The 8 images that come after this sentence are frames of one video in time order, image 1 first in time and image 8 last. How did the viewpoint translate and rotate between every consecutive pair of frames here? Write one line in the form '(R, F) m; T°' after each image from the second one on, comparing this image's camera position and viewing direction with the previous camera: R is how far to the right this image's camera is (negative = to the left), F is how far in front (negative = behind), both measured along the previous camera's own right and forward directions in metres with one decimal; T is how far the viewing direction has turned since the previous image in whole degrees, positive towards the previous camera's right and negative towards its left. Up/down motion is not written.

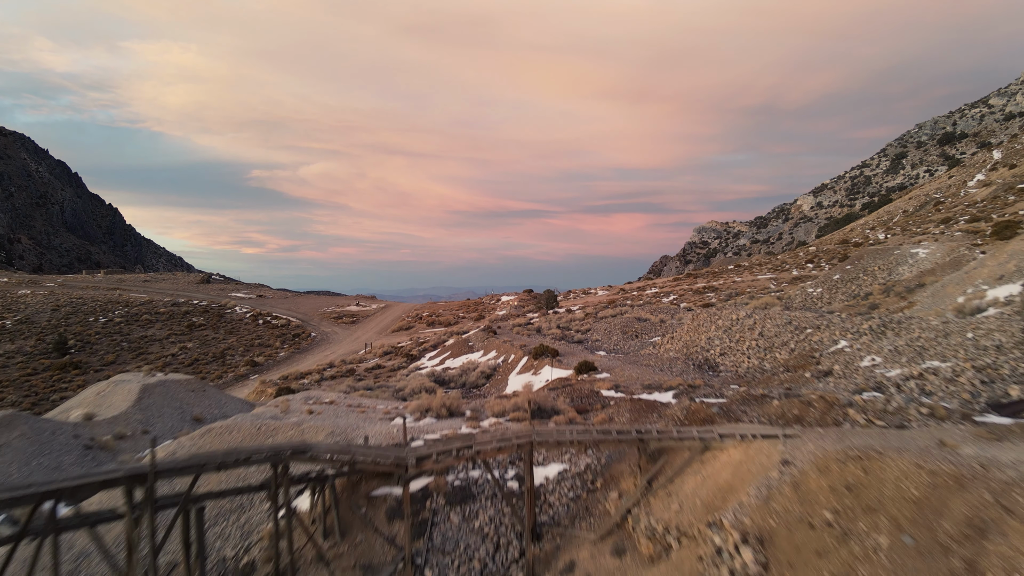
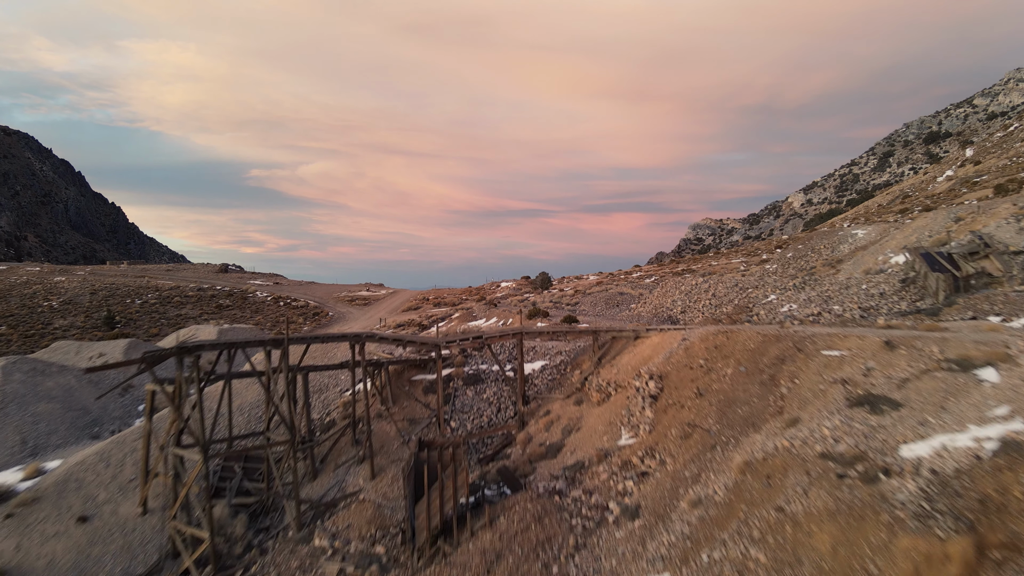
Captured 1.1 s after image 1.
(+0.1, -5.1) m; 0°
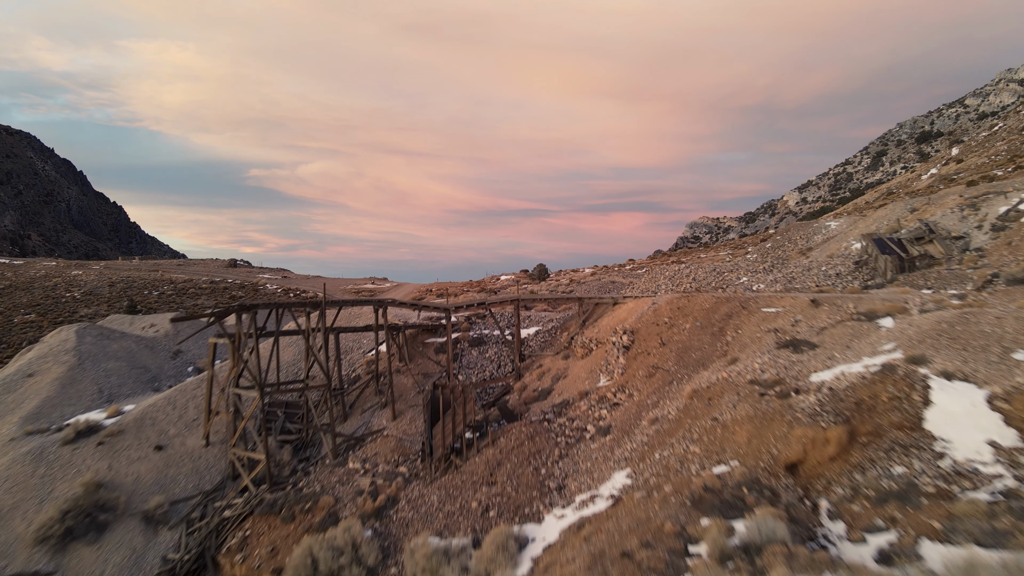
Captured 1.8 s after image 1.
(+0.1, -2.8) m; 0°
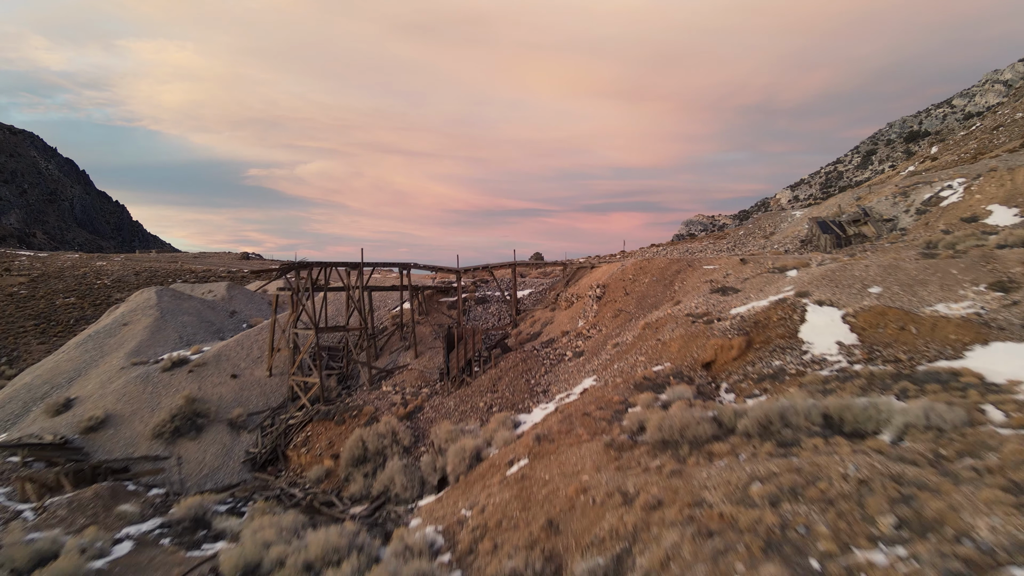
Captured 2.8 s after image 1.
(+0.1, -4.4) m; 0°
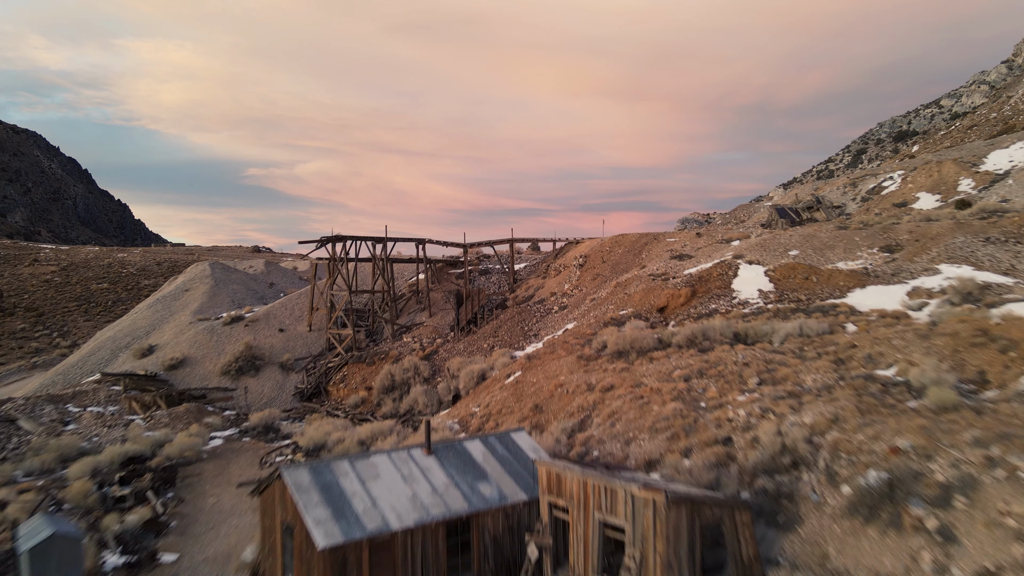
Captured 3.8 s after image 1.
(+0.1, -4.3) m; 0°
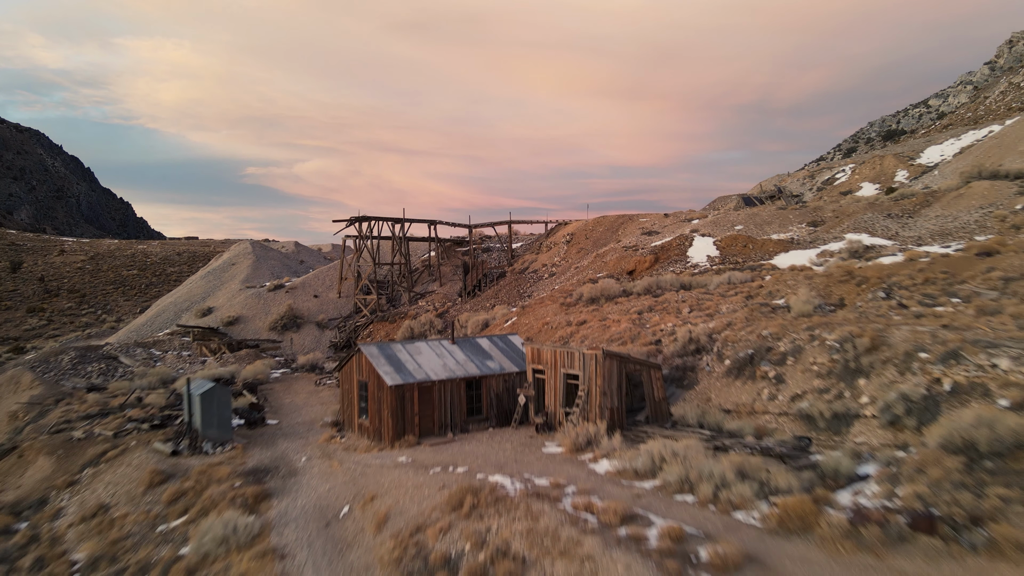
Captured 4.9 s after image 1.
(+0.1, -4.6) m; 0°
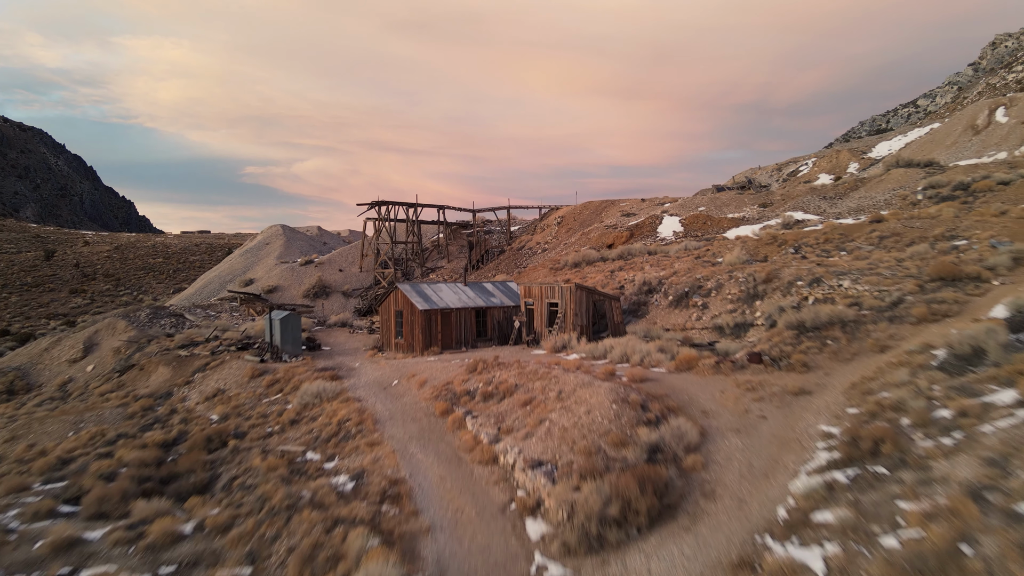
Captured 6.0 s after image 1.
(+0.1, -4.5) m; 0°
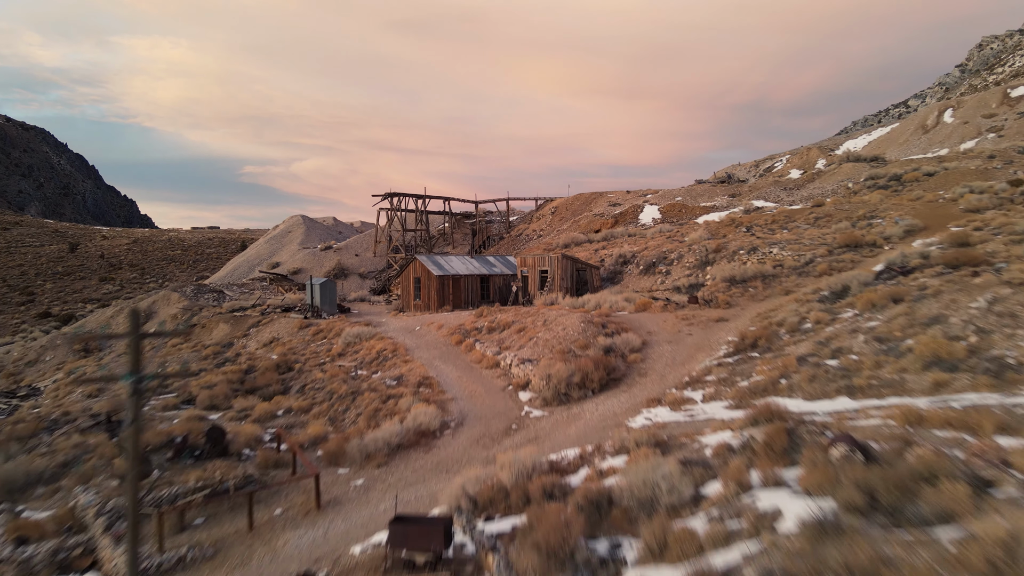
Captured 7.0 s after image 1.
(0.0, -3.7) m; 0°
